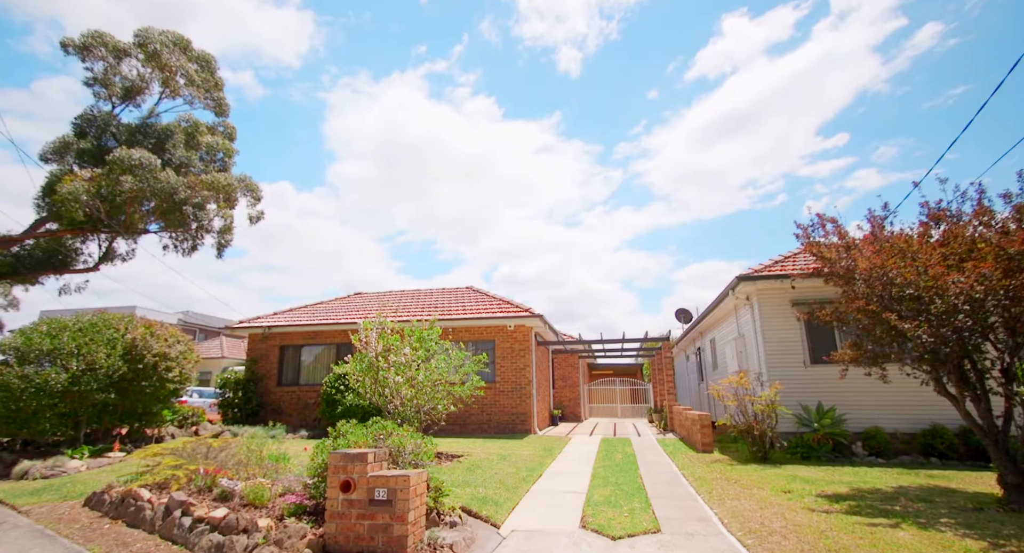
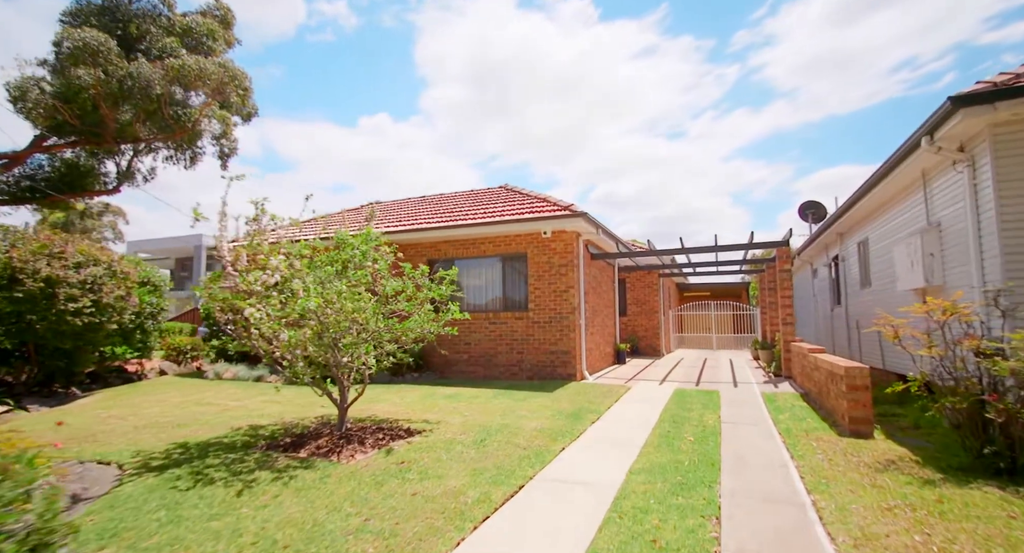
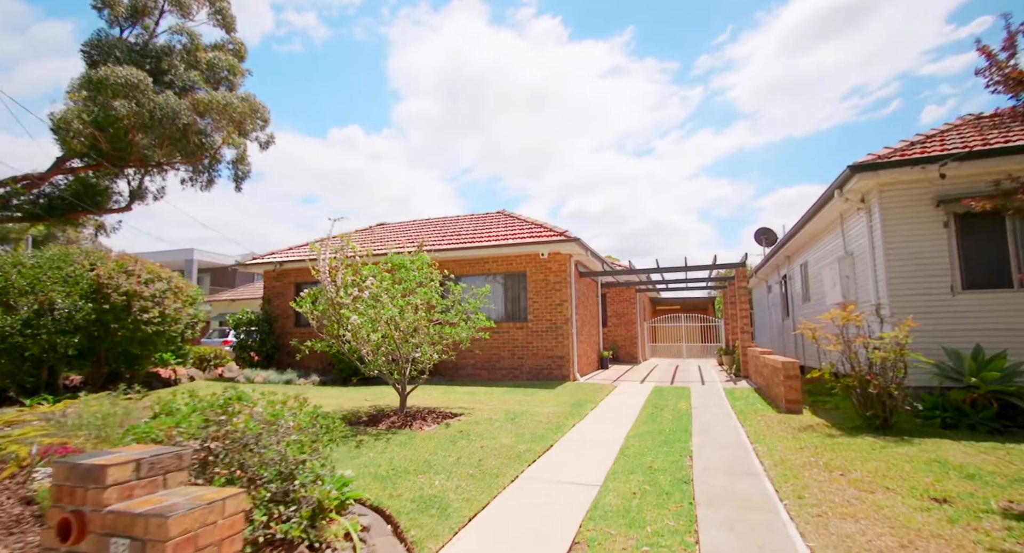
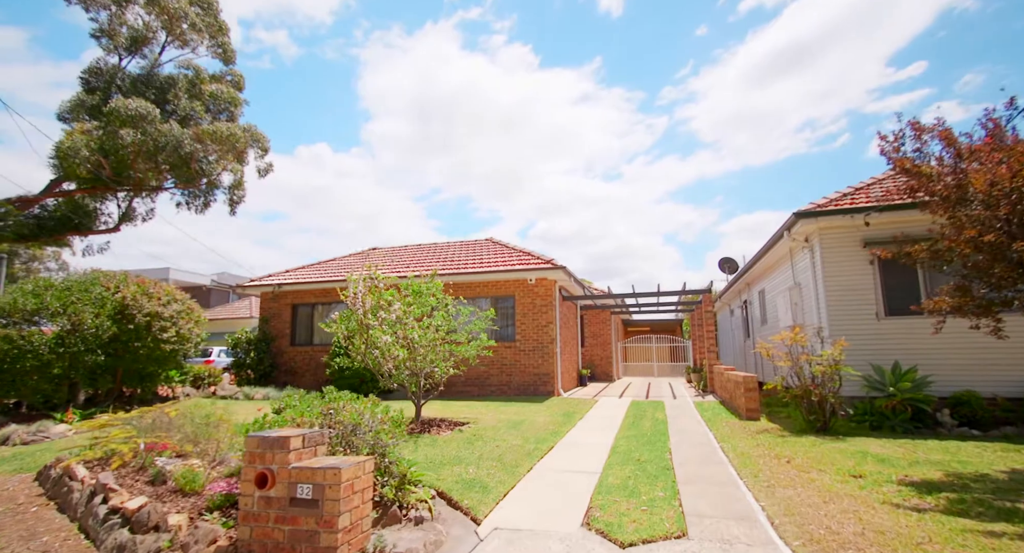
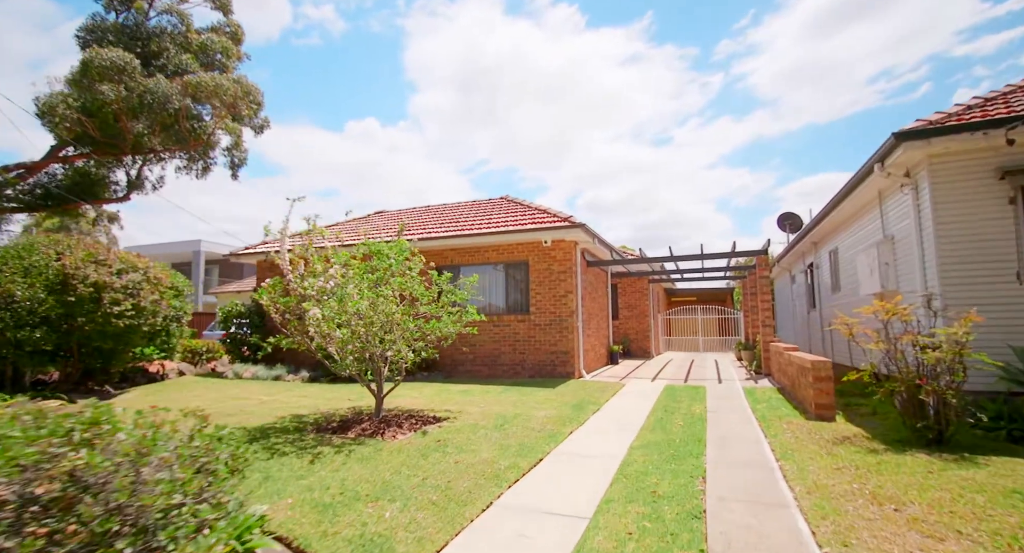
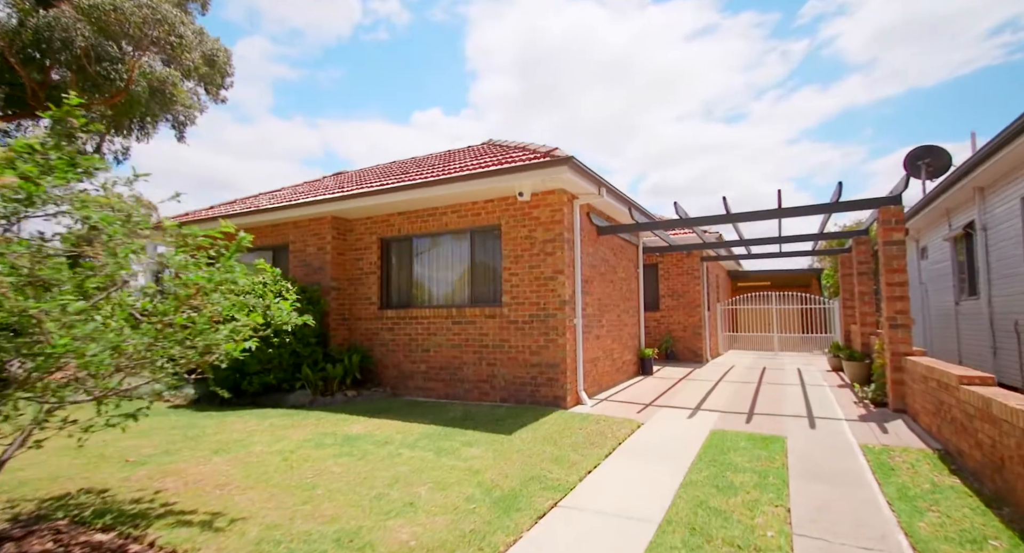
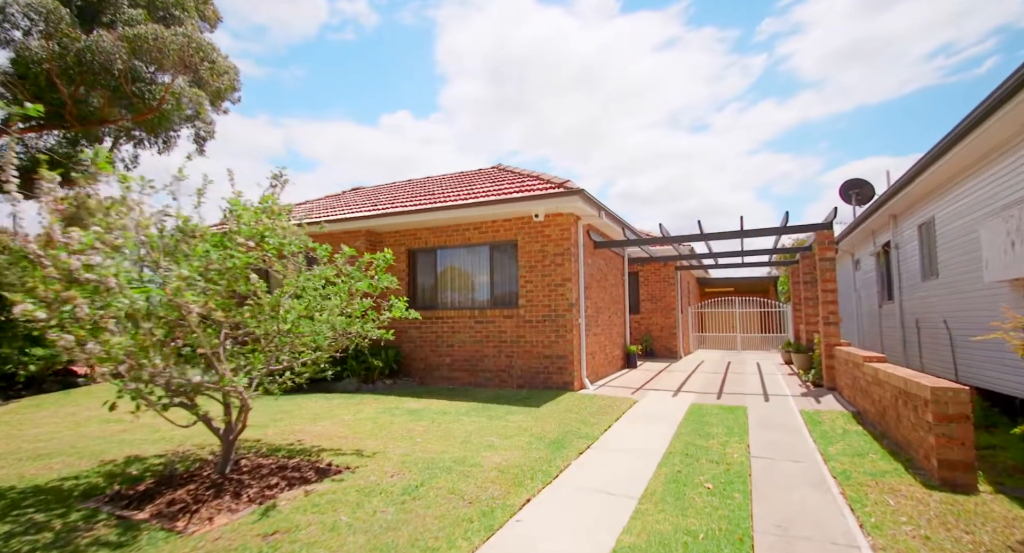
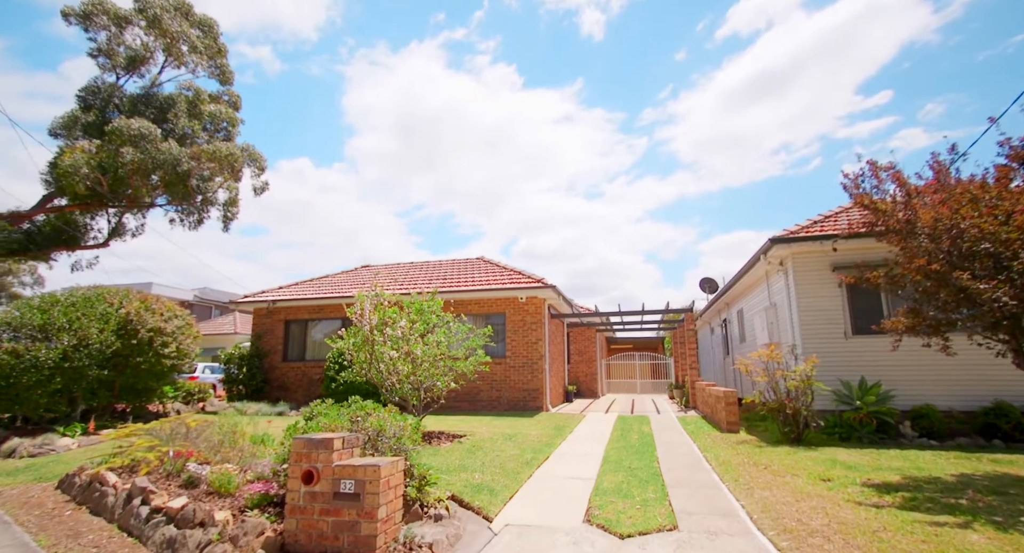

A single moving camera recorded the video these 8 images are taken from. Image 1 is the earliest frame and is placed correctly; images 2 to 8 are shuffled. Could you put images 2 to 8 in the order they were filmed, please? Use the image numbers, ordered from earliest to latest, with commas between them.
8, 4, 3, 5, 2, 7, 6
